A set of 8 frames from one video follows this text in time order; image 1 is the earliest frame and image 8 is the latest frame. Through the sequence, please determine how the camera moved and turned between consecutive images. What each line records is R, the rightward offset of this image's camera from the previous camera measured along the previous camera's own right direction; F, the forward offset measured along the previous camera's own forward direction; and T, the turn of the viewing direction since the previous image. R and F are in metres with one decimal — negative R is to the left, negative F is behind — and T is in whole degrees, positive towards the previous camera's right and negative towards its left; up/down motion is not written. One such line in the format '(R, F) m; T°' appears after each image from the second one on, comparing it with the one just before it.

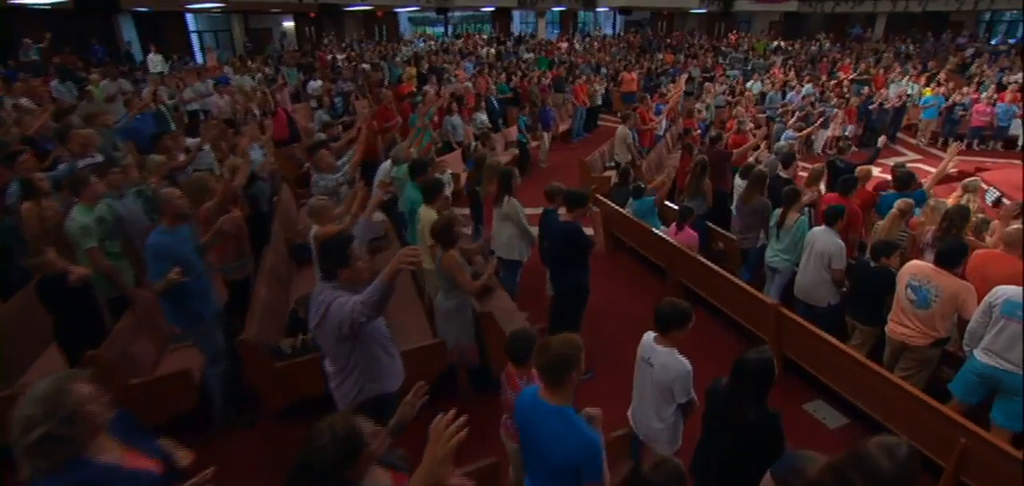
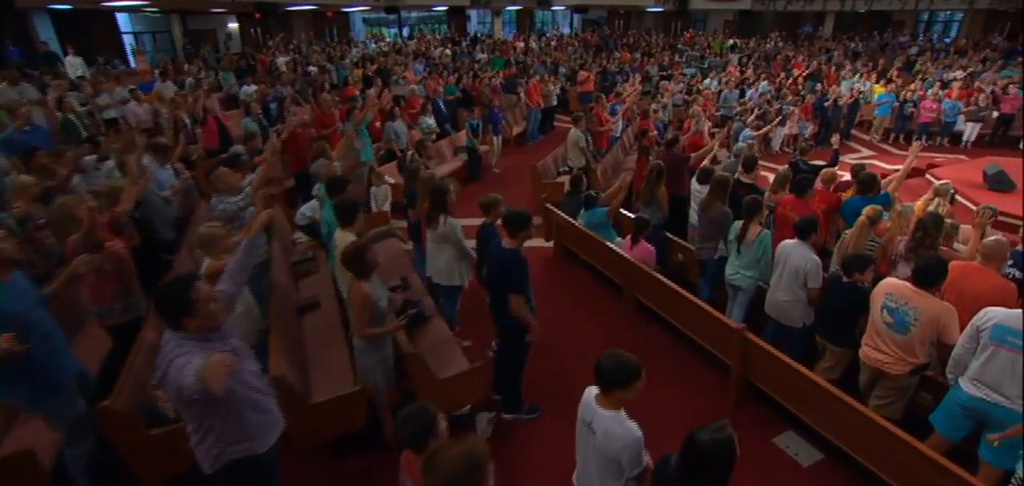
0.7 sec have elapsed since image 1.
(+0.3, +0.6) m; +3°
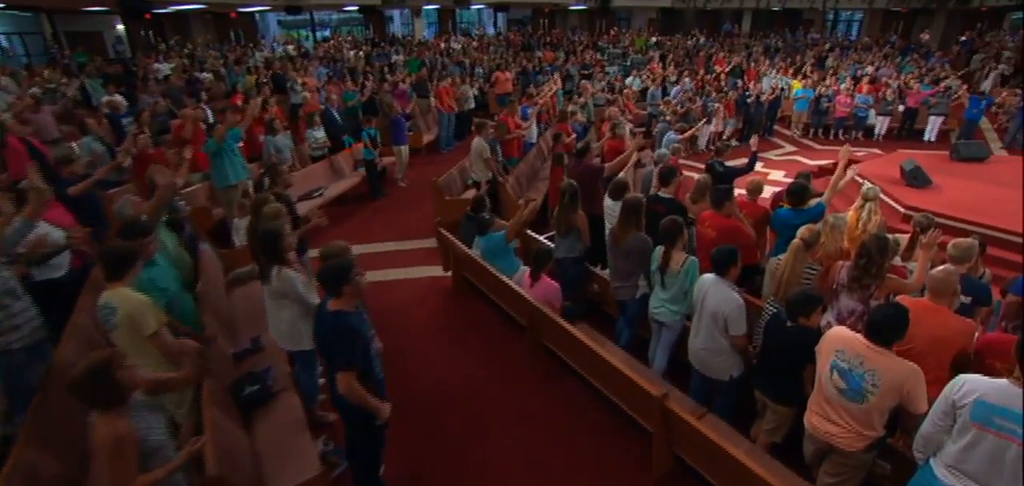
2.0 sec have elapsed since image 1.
(+0.6, +1.0) m; +6°
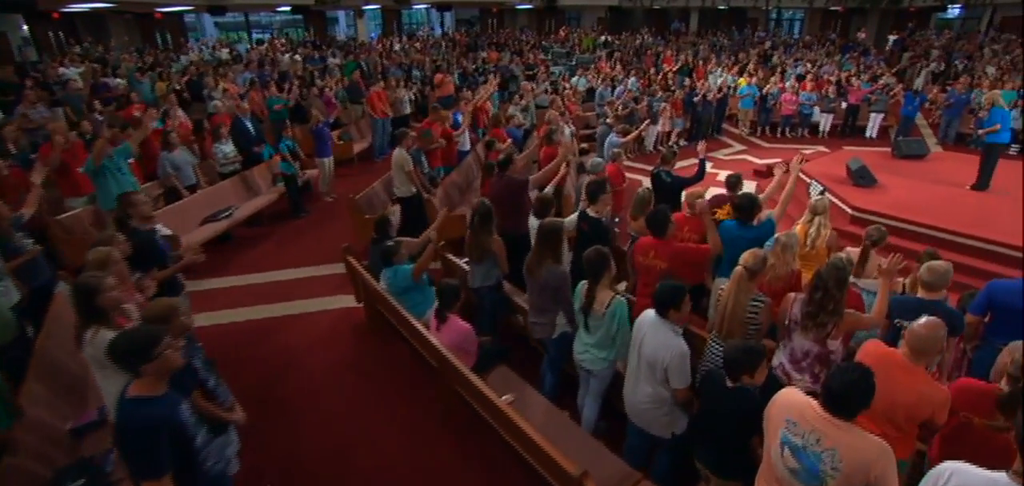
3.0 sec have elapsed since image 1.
(+0.4, +0.6) m; +4°
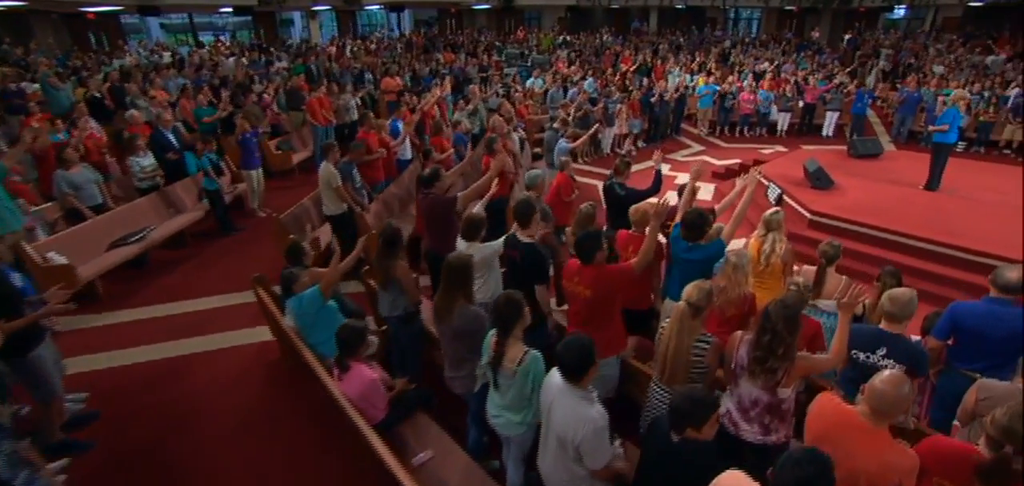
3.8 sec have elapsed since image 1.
(+0.4, +0.5) m; +3°
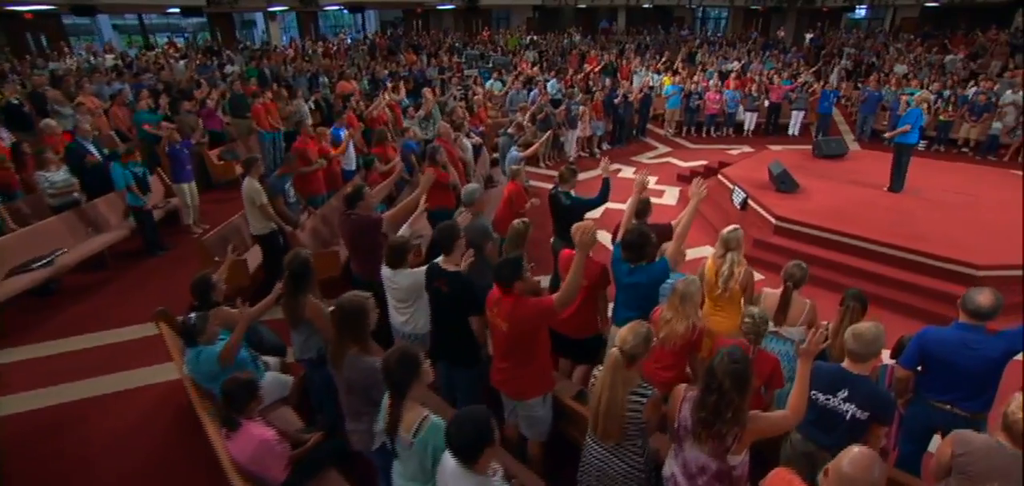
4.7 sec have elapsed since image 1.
(+0.3, +0.4) m; +2°
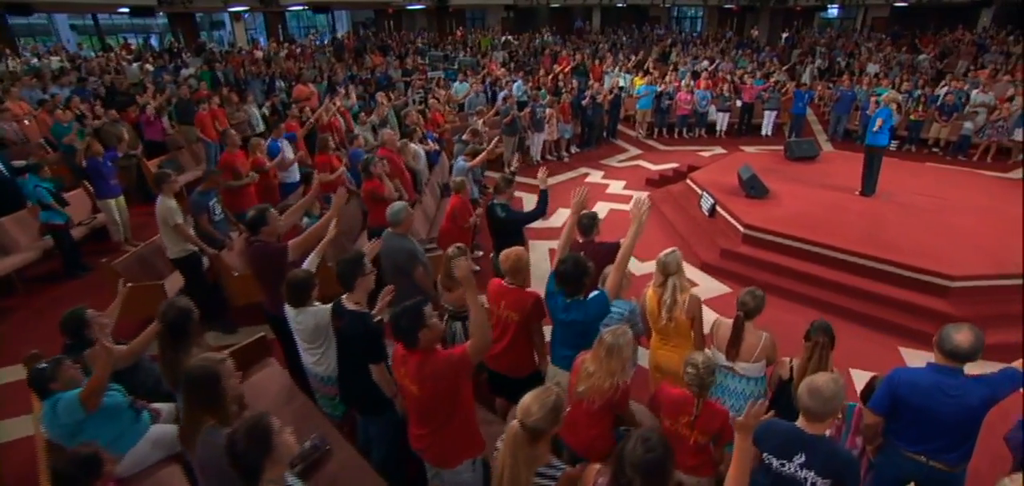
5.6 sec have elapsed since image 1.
(+0.4, +0.4) m; +2°
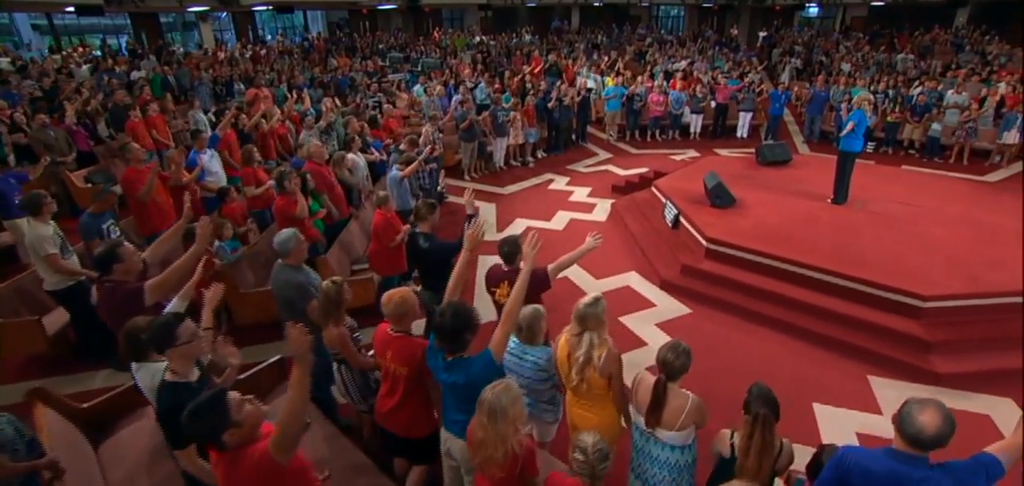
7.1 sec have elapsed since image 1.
(+0.5, +0.5) m; +1°
